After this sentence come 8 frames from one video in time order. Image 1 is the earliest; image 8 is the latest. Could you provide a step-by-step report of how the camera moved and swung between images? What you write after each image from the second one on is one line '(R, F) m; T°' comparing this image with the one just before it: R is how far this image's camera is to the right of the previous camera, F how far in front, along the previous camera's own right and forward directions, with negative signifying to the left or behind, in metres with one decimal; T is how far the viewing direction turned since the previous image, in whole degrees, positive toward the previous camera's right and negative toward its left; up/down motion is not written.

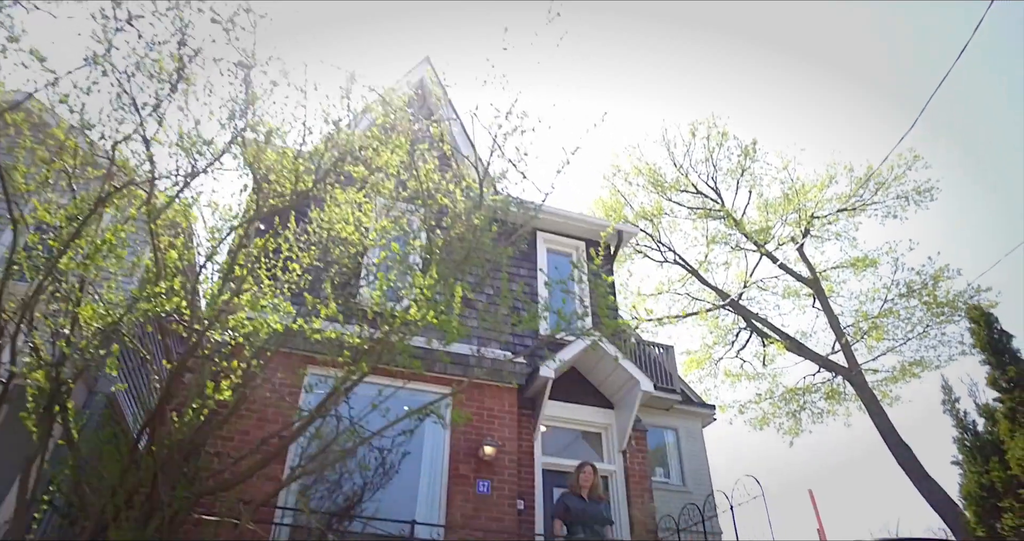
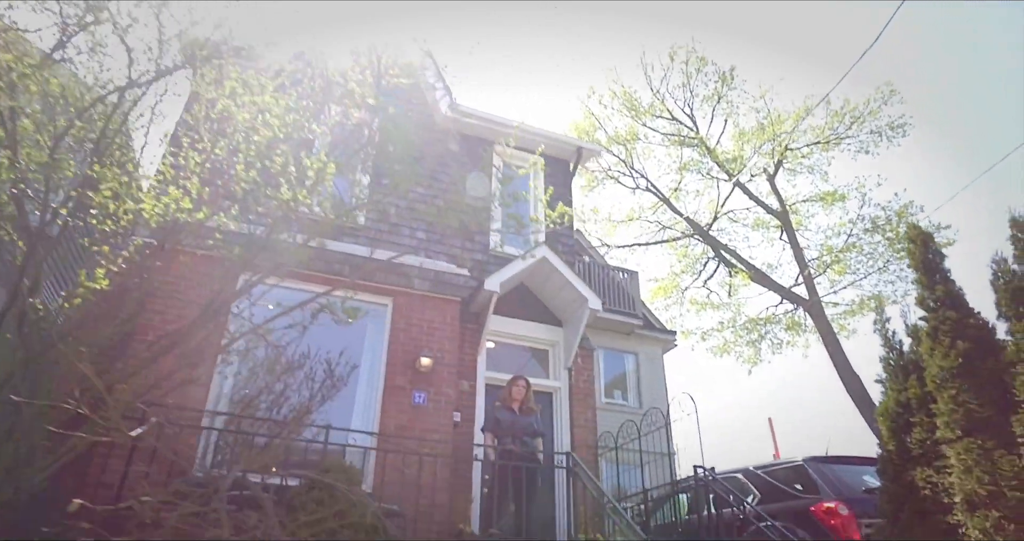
(+0.4, +0.2) m; +2°
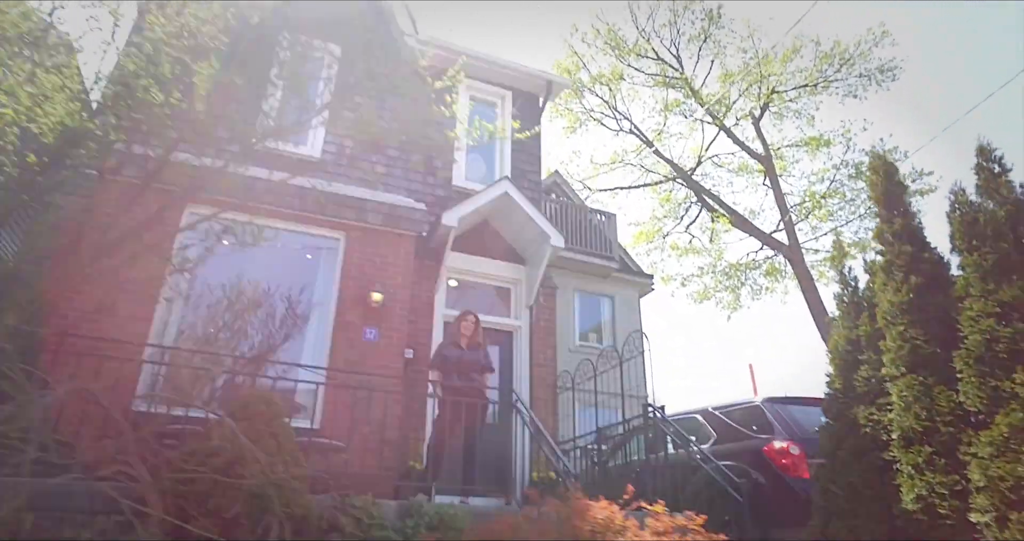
(+0.3, +0.2) m; +1°
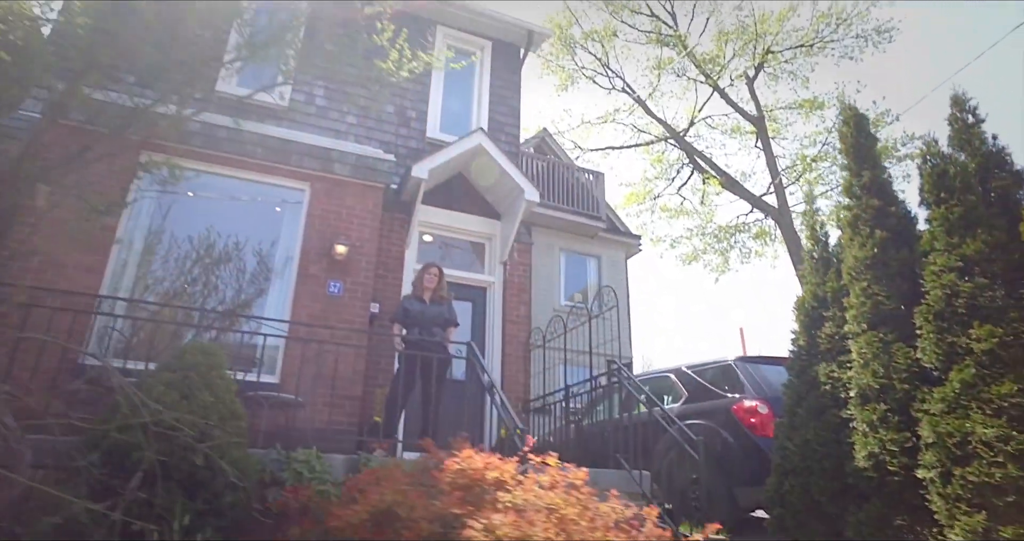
(+0.2, +0.2) m; +1°
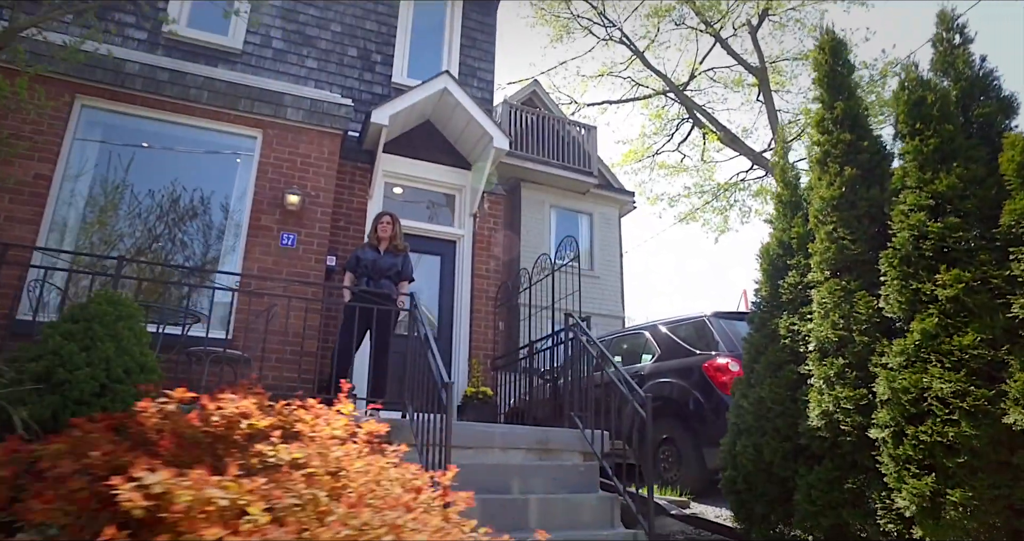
(+0.4, +0.3) m; 0°
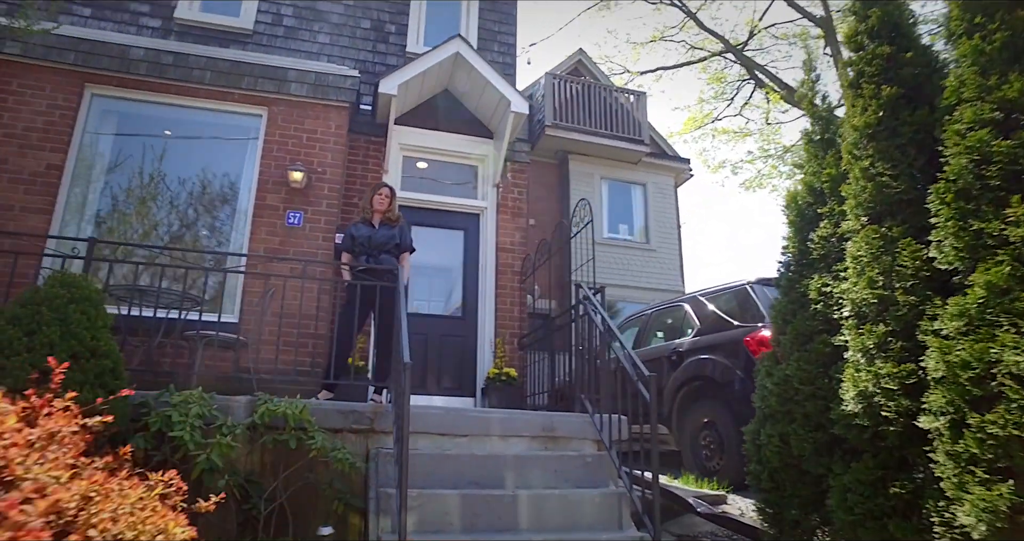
(+0.4, +0.5) m; -6°
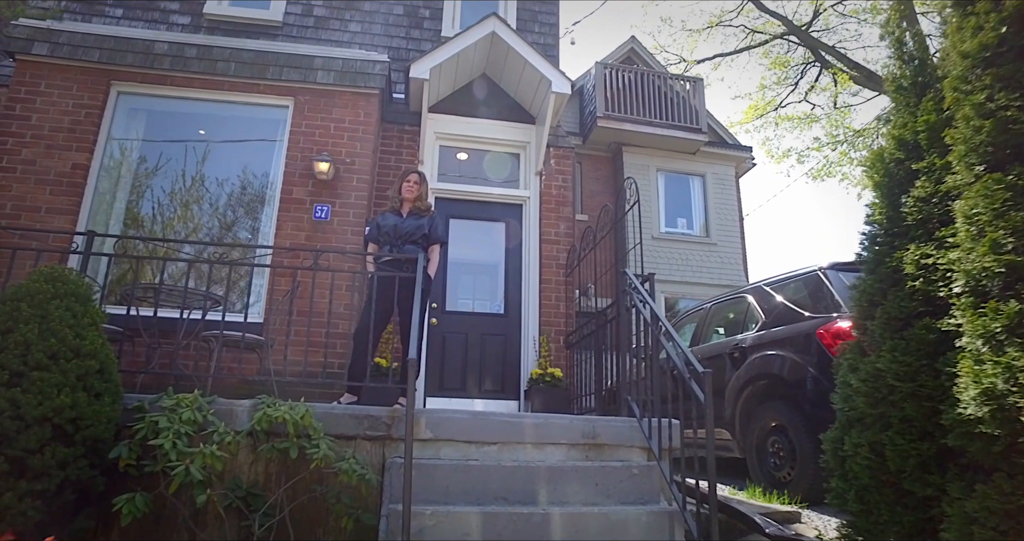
(+0.1, +0.4) m; -5°
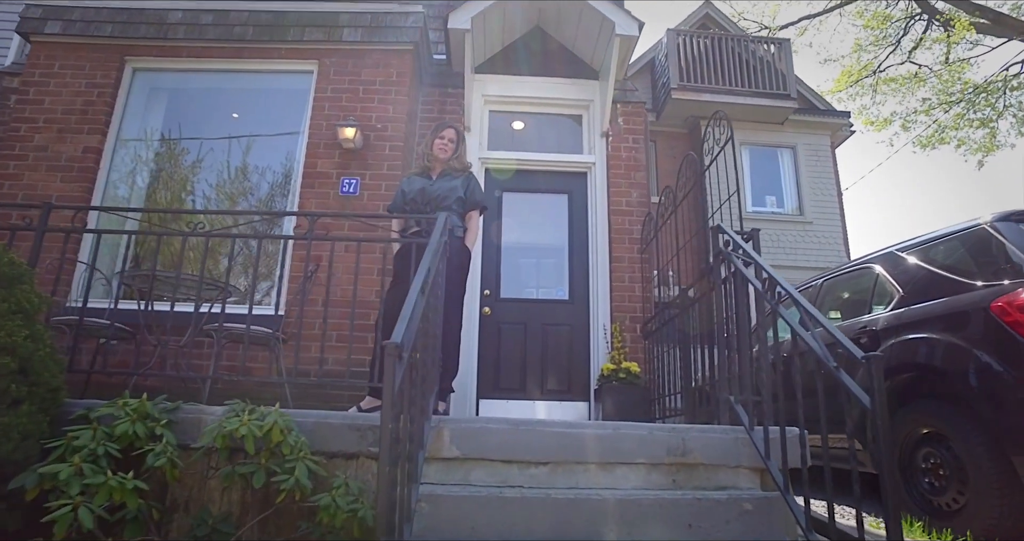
(+0.1, +0.9) m; -7°
